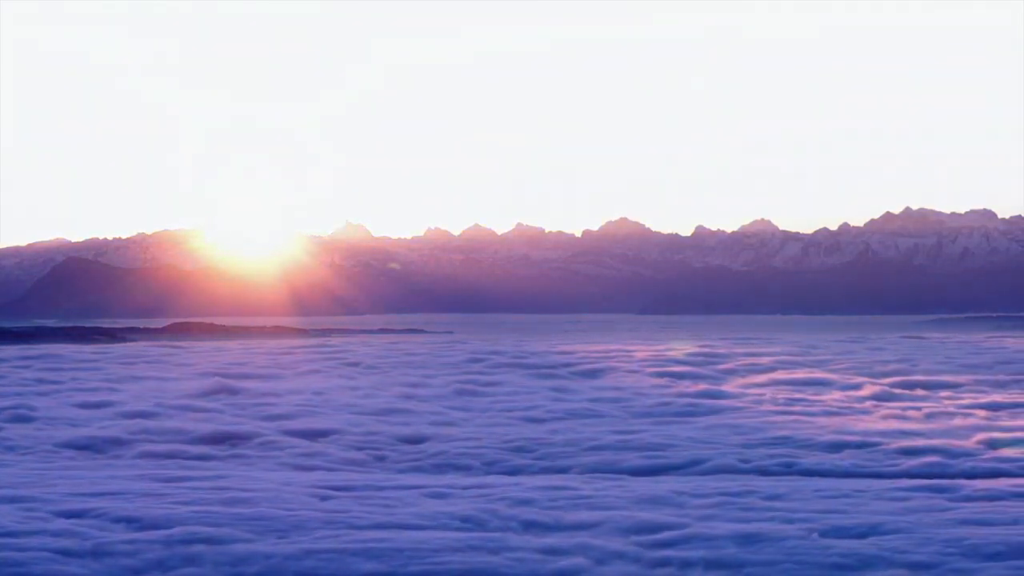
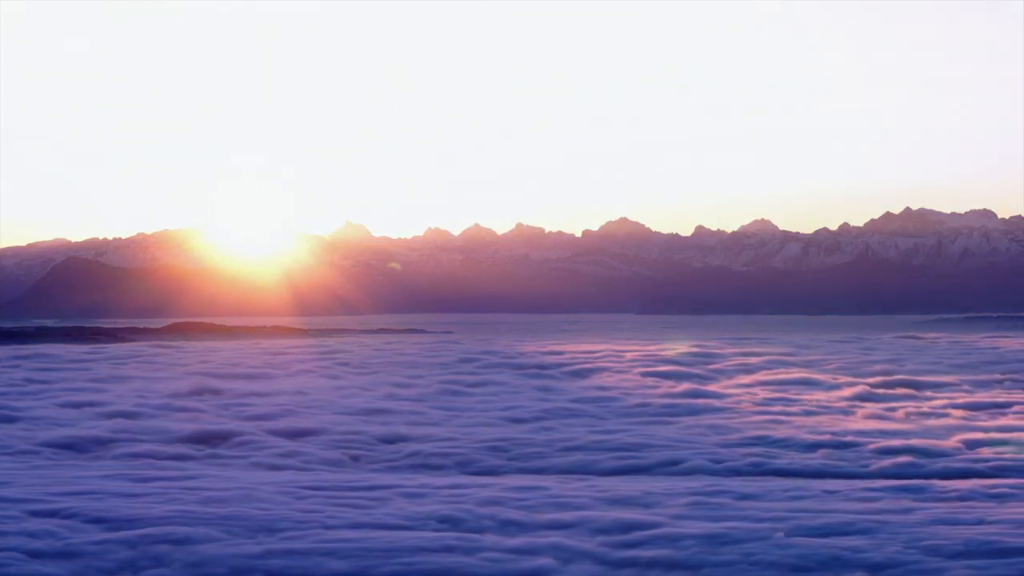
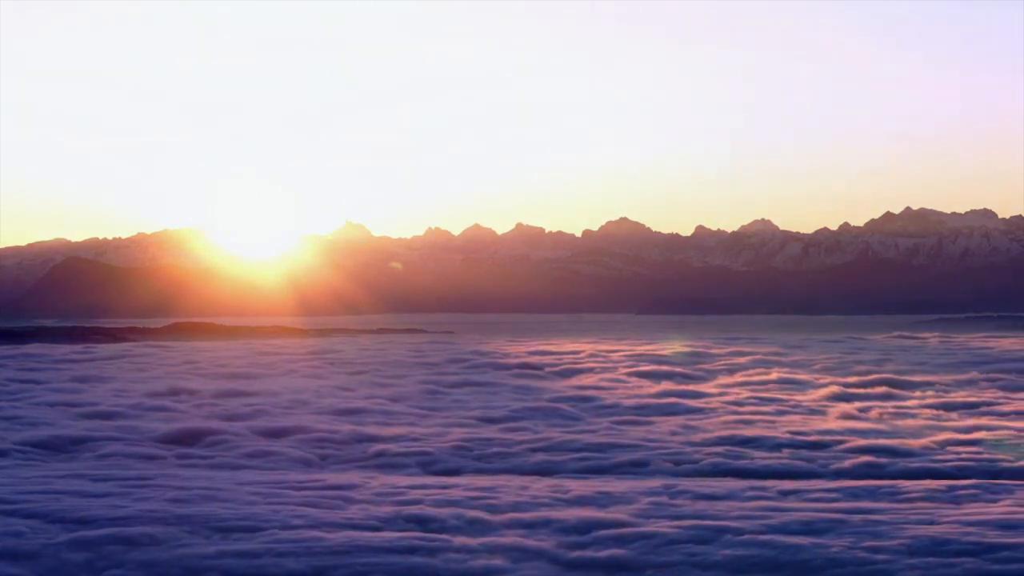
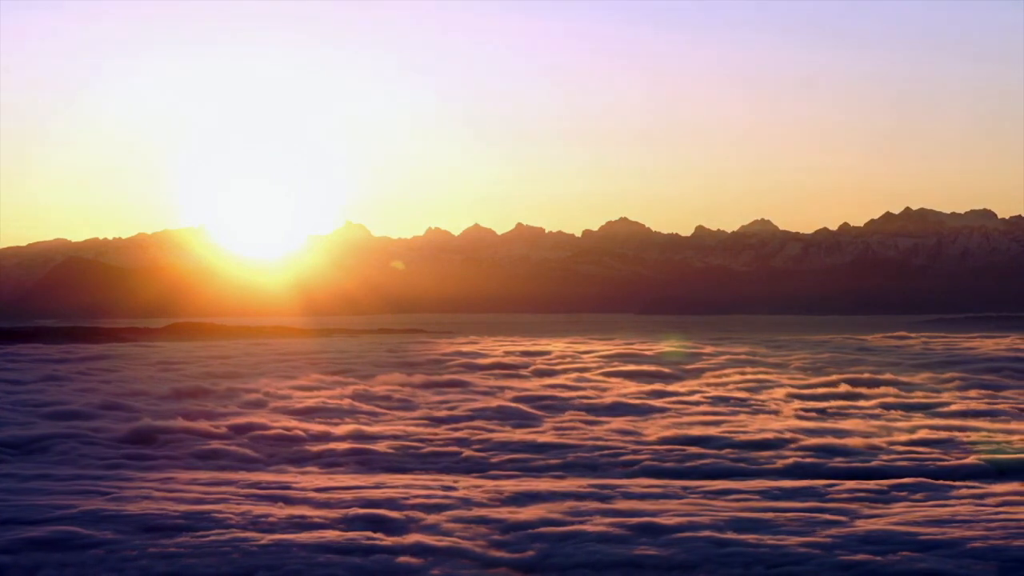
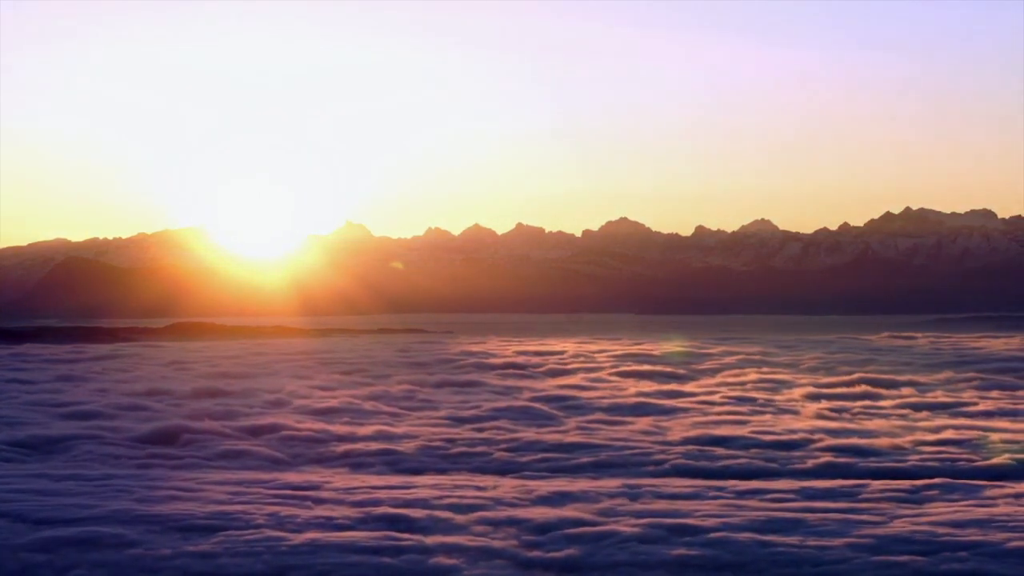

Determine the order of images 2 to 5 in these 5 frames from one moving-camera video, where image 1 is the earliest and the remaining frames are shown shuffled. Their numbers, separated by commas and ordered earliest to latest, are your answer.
2, 3, 5, 4
